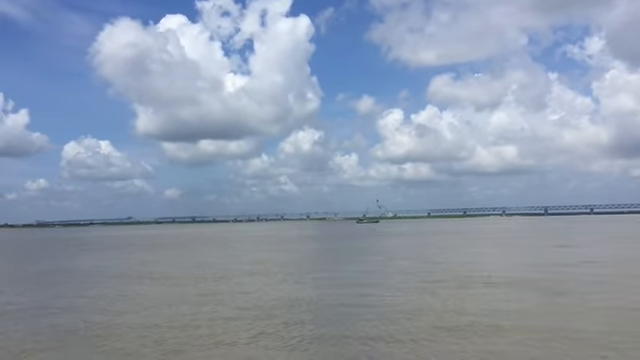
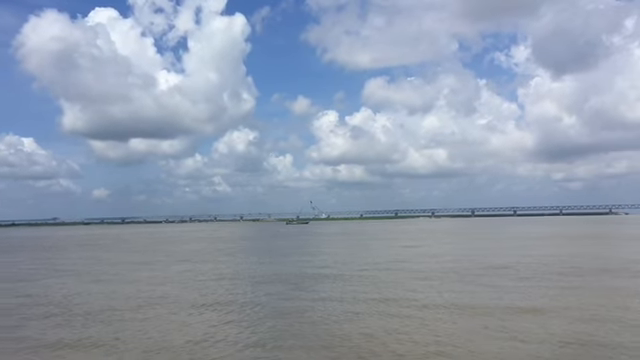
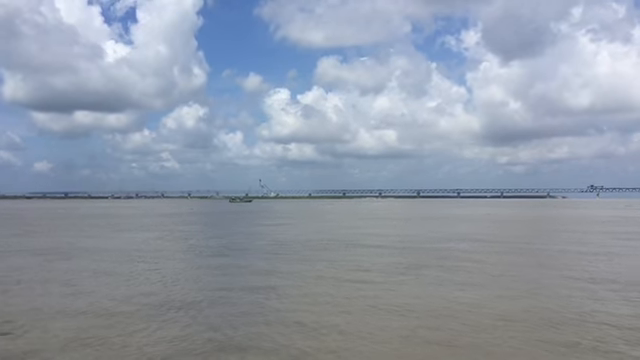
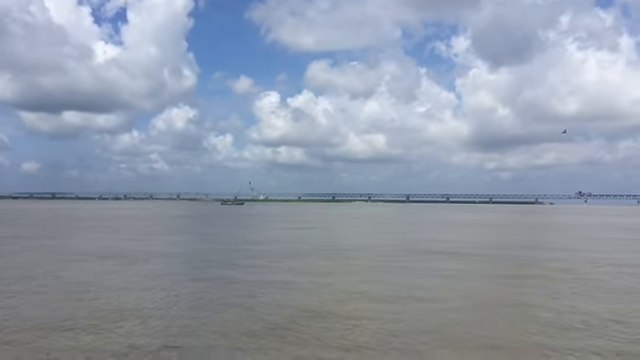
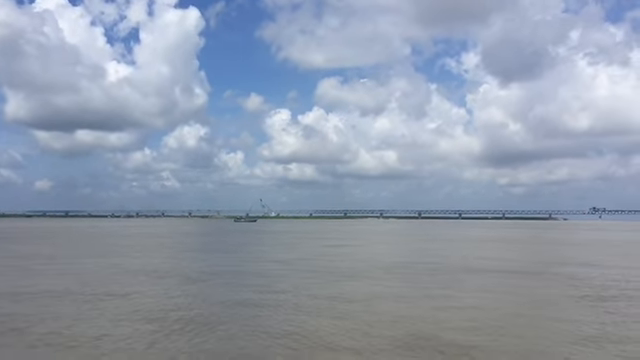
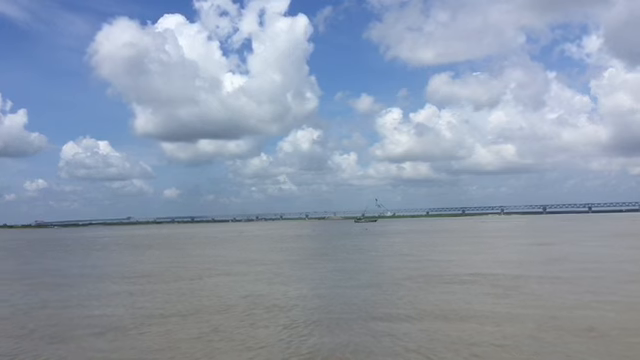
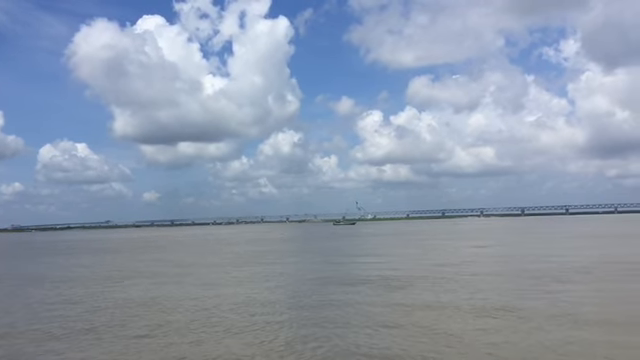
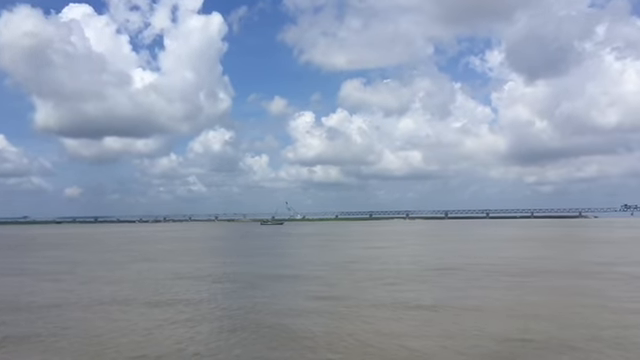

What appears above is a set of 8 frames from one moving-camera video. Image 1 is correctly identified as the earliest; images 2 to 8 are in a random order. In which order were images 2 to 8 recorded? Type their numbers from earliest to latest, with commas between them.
6, 7, 2, 8, 5, 4, 3
